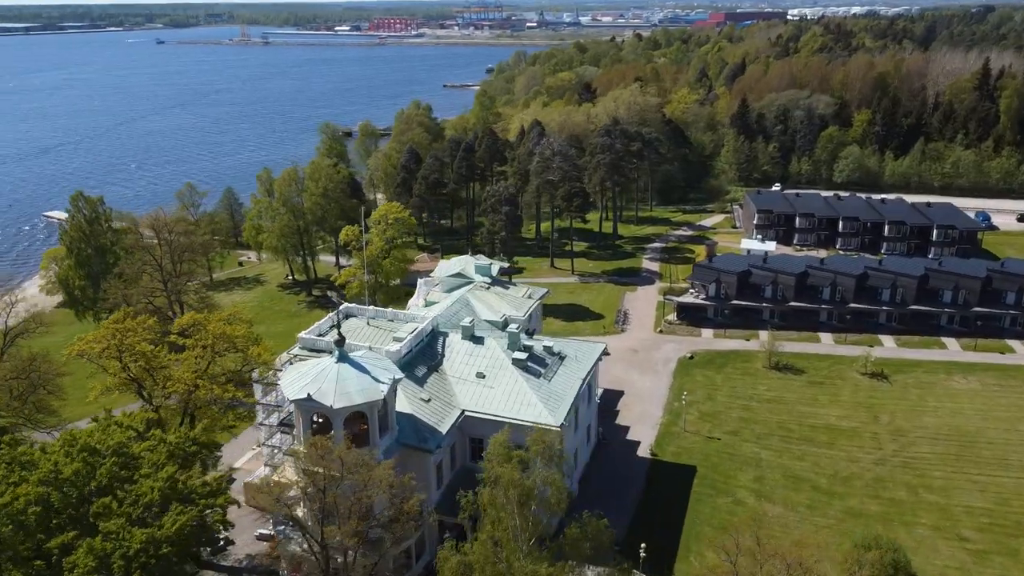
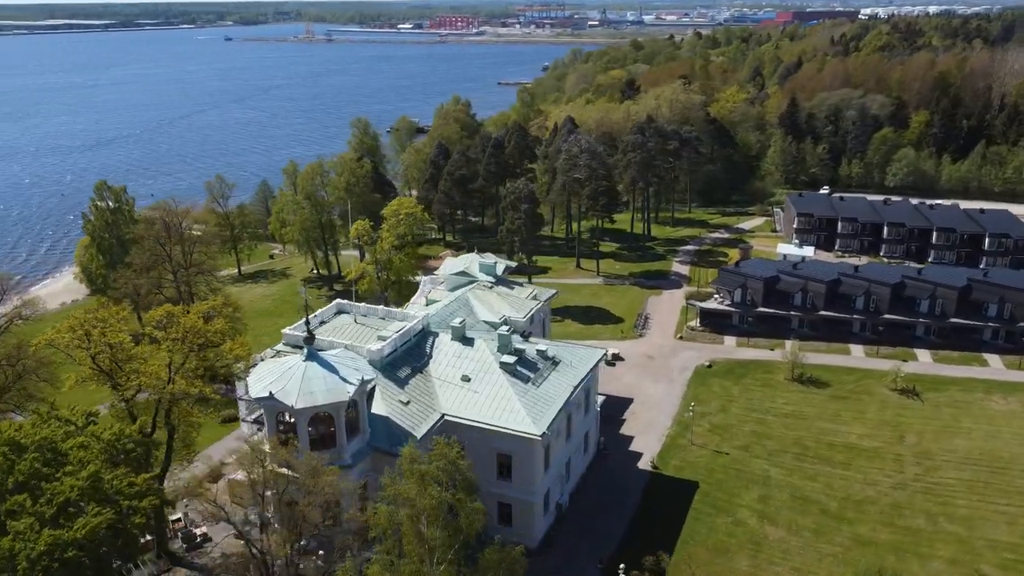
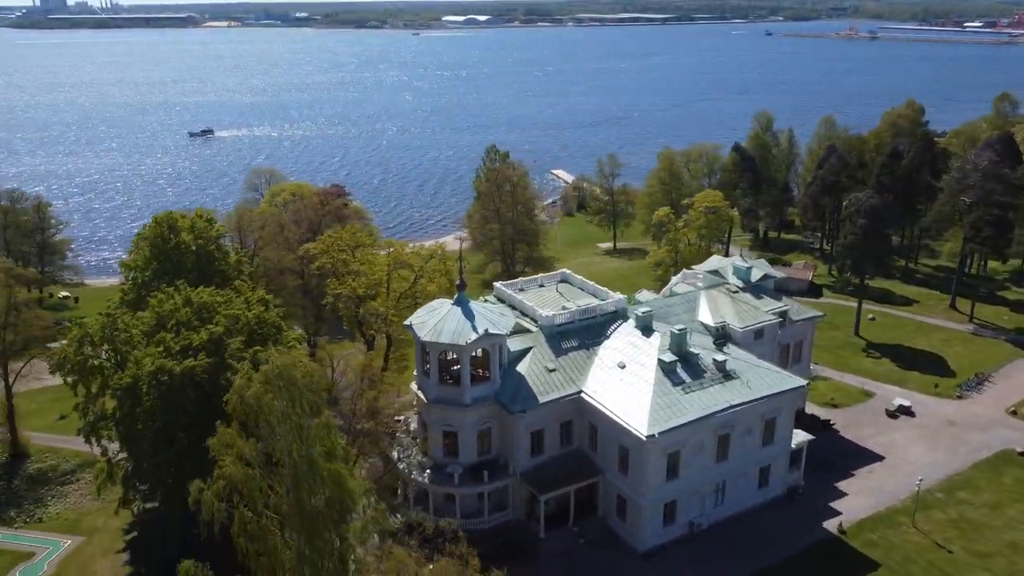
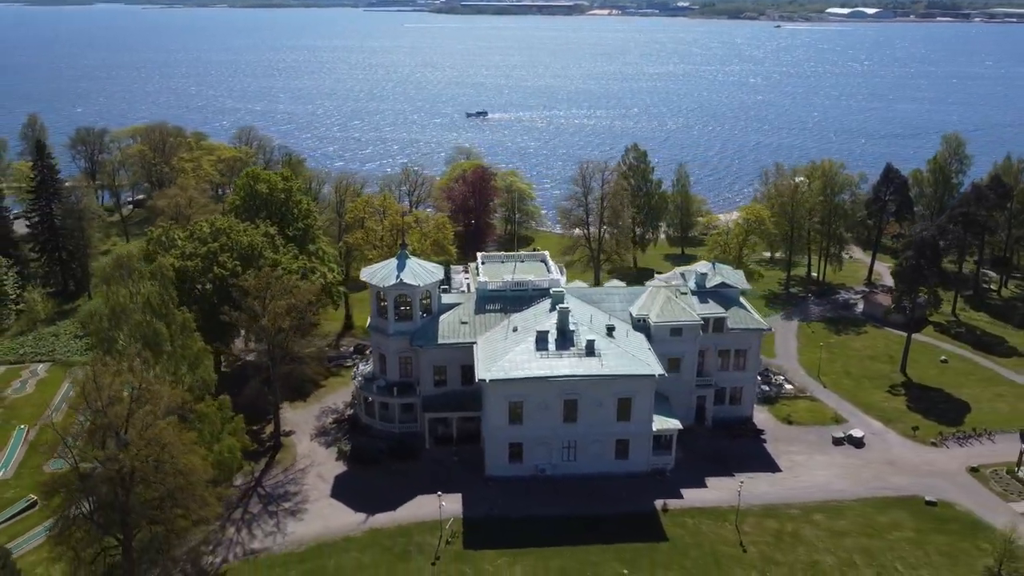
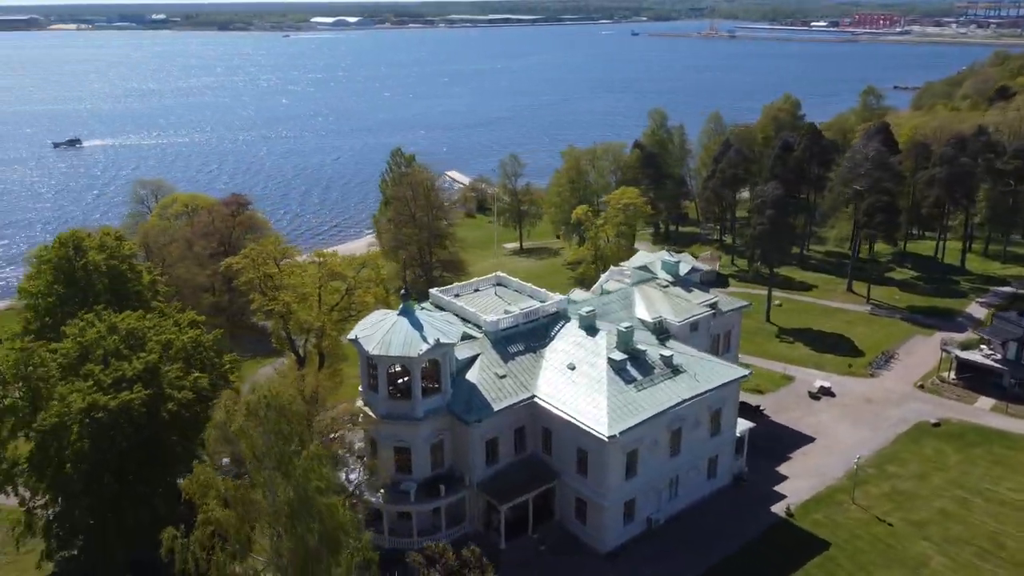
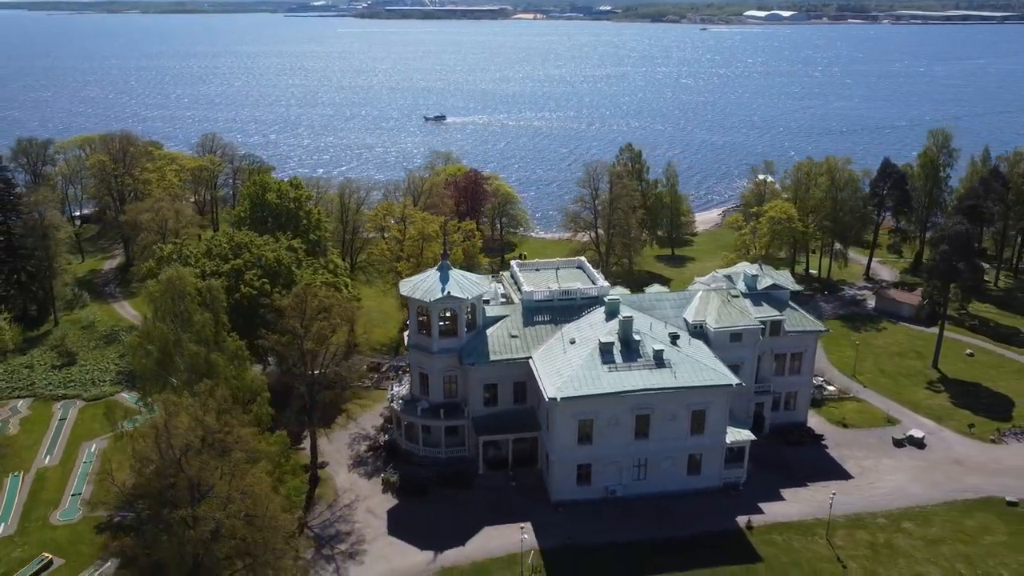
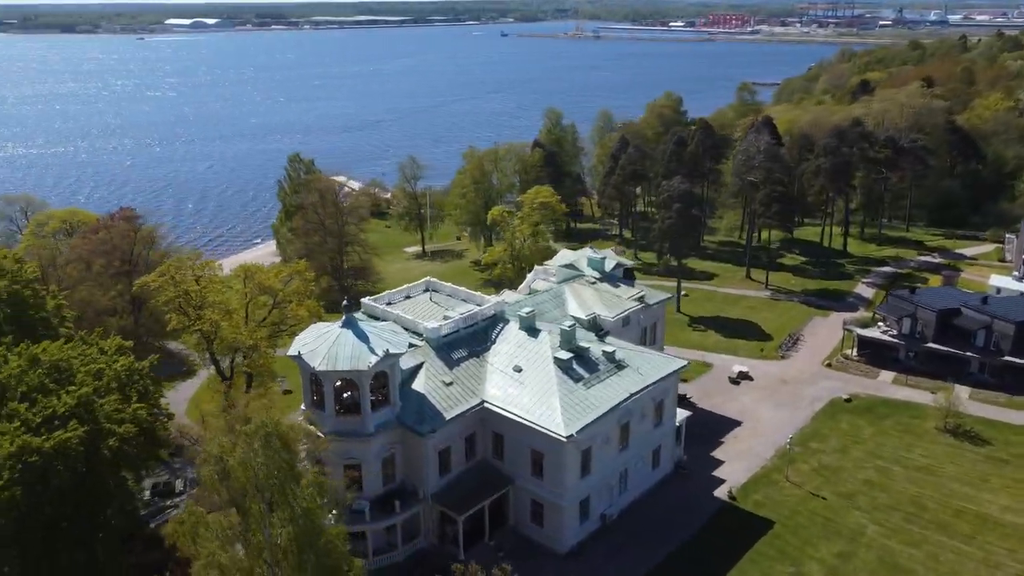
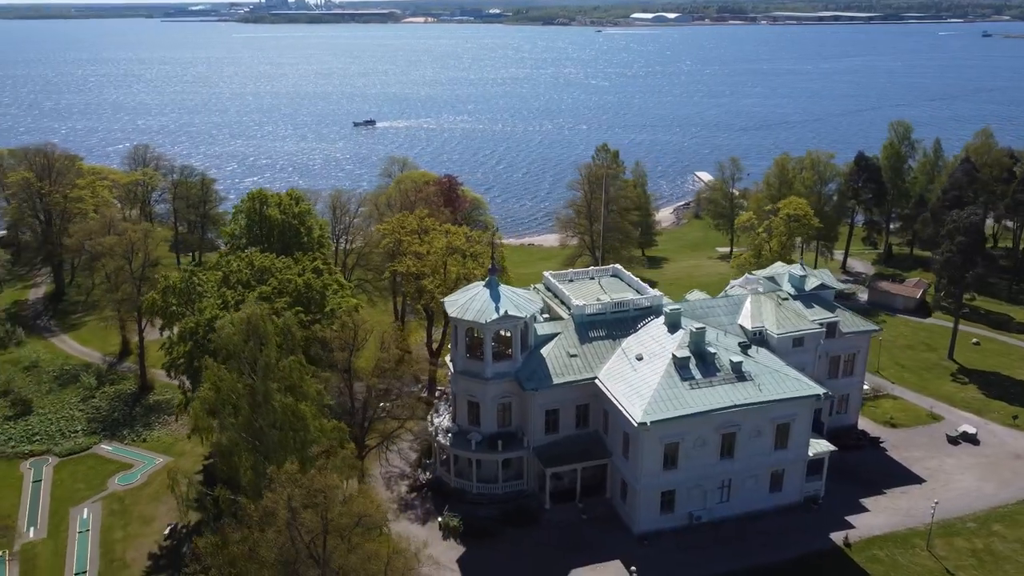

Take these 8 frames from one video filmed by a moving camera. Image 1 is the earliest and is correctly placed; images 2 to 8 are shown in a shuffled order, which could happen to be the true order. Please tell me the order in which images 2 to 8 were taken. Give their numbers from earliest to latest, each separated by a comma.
2, 7, 5, 3, 8, 6, 4
